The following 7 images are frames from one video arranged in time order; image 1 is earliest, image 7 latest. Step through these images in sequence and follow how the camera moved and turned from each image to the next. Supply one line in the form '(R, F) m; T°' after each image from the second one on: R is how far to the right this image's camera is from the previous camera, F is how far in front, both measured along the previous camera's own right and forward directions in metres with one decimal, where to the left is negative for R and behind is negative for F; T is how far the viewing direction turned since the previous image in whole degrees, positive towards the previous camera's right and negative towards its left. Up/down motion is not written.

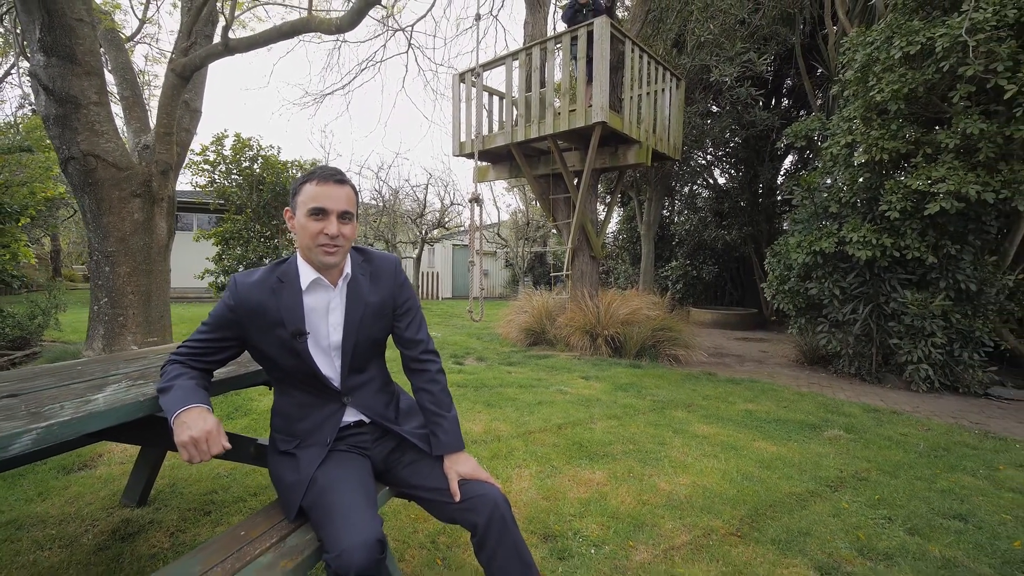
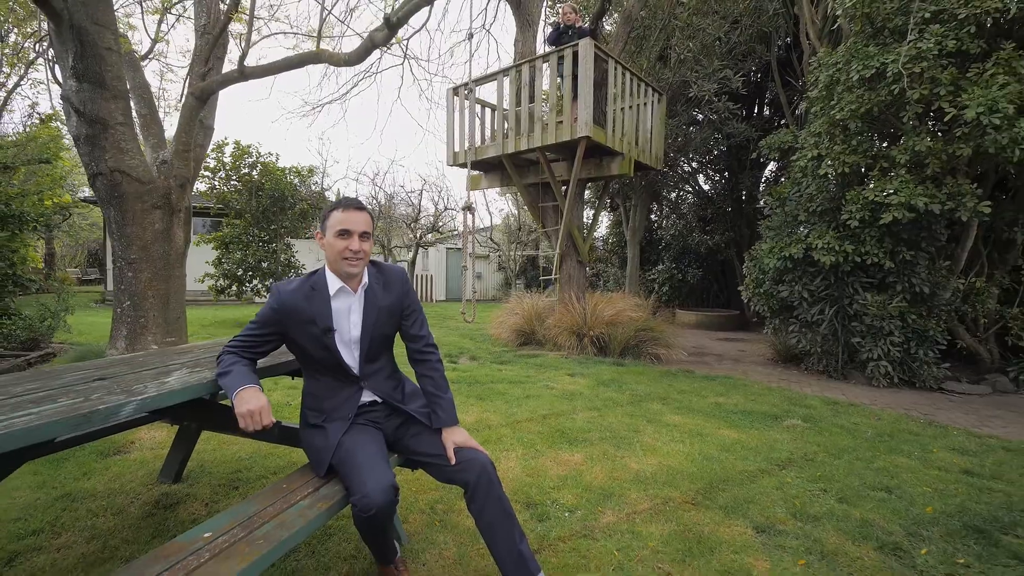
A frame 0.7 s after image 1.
(0.0, -0.3) m; +1°
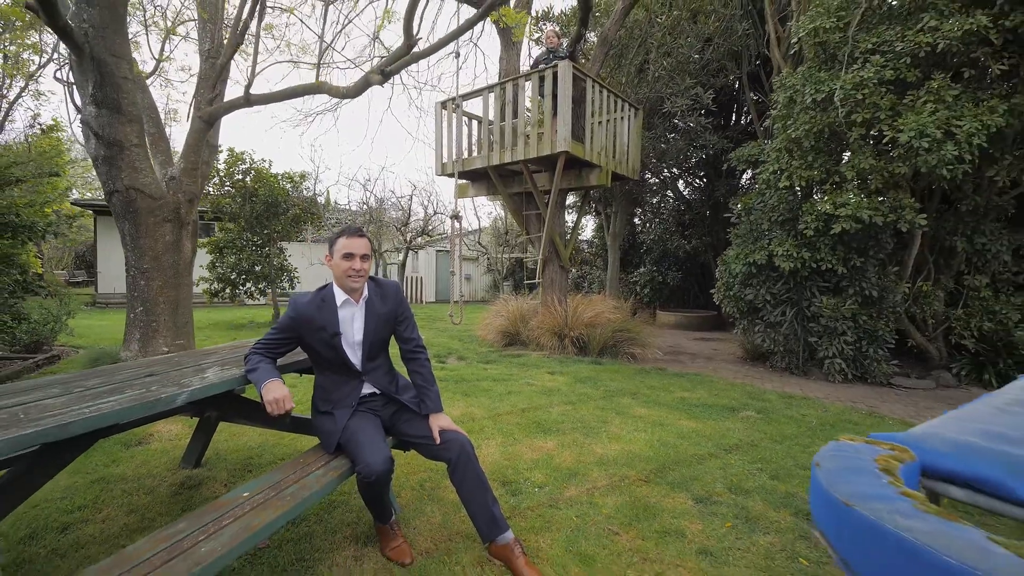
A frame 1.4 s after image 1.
(+0.1, -0.4) m; +1°
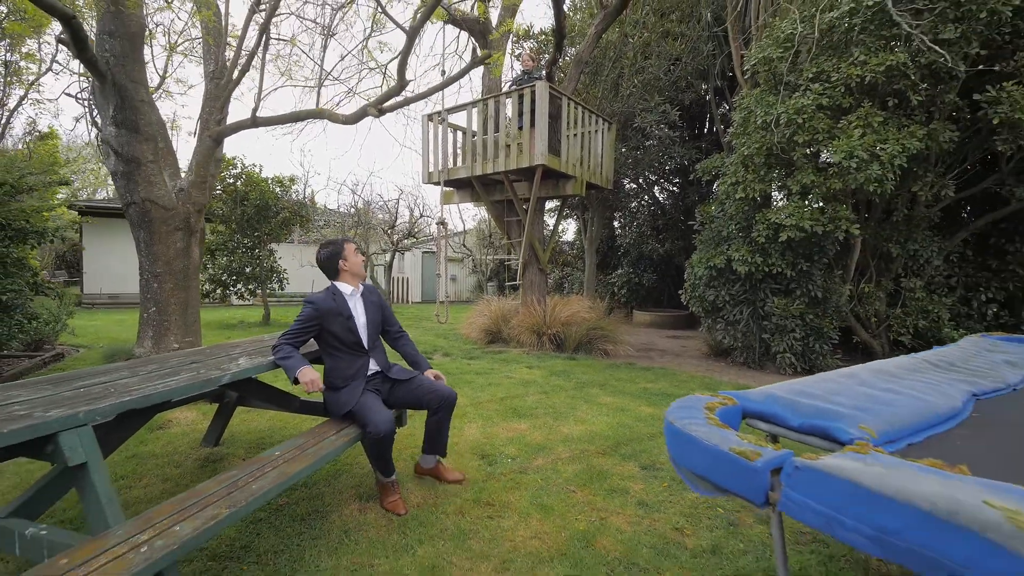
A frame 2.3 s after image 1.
(+0.1, -0.5) m; +2°
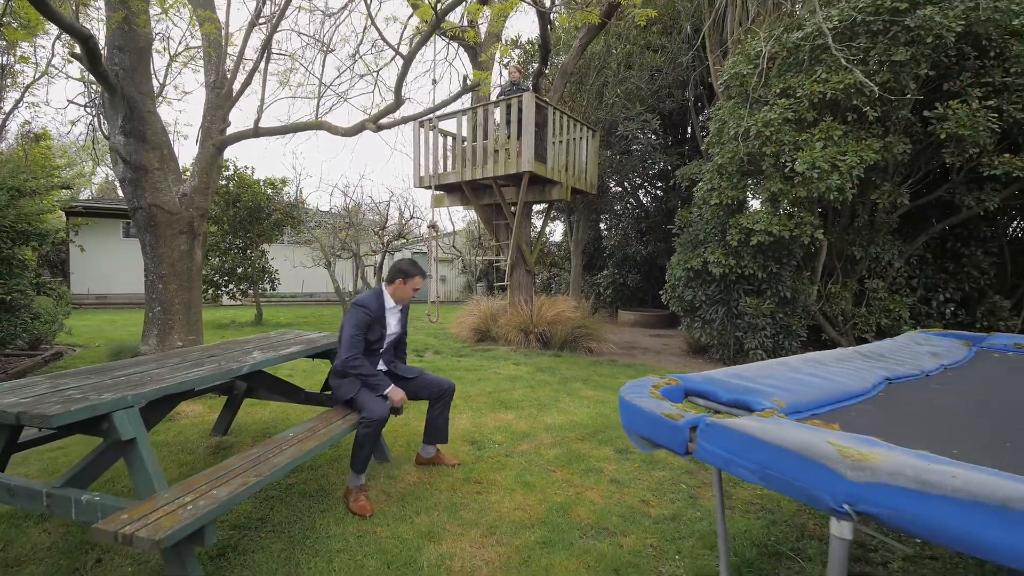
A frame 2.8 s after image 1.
(0.0, -0.3) m; +1°
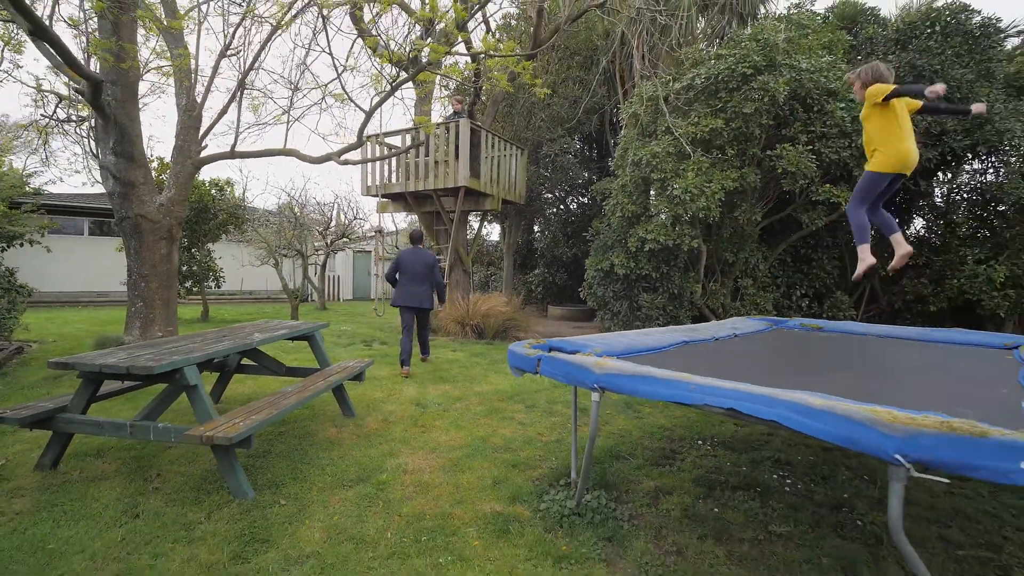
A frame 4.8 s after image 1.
(+0.1, -1.1) m; +7°
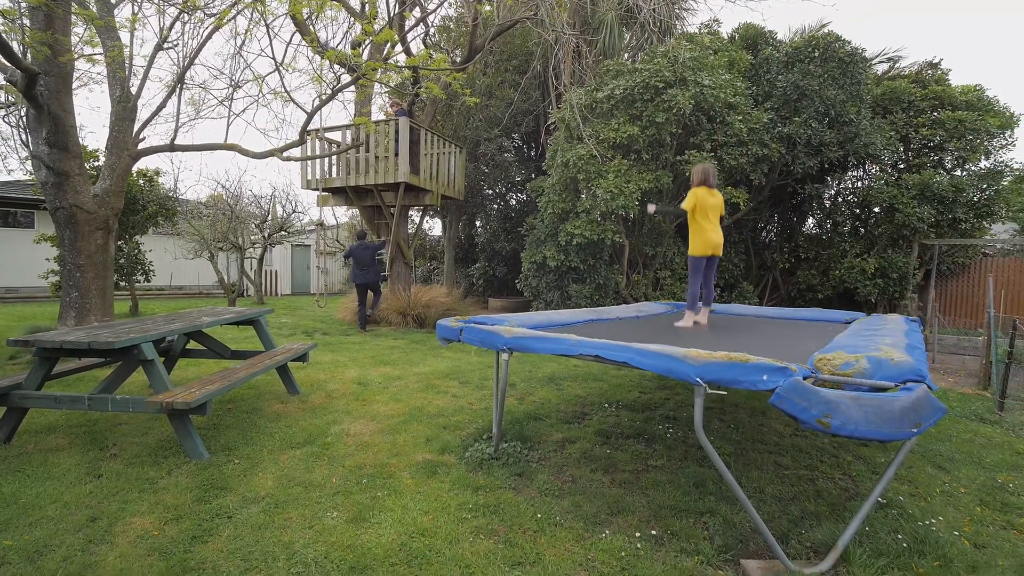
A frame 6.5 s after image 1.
(+0.1, -0.5) m; +6°
